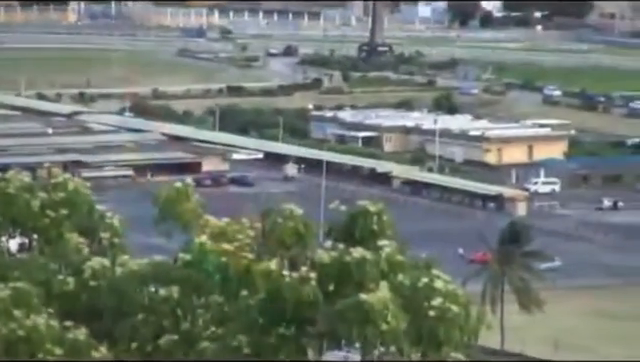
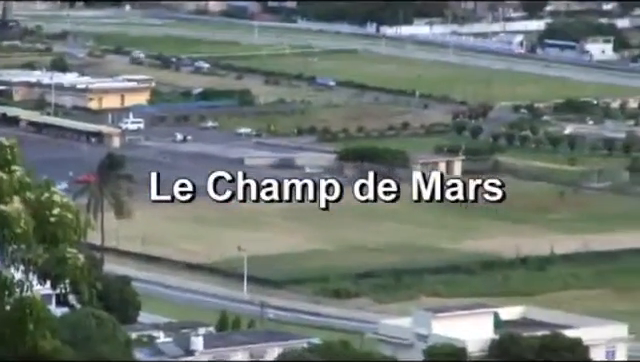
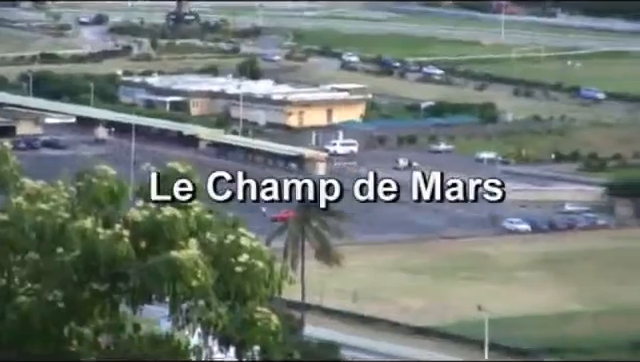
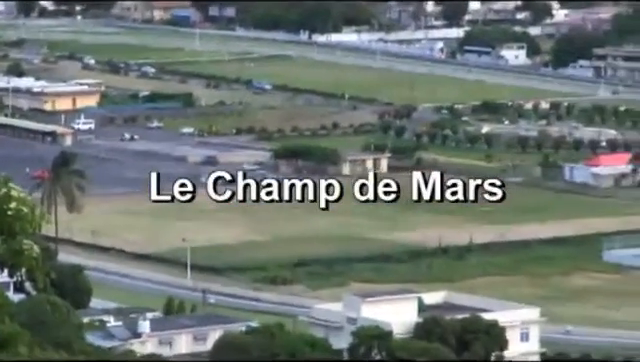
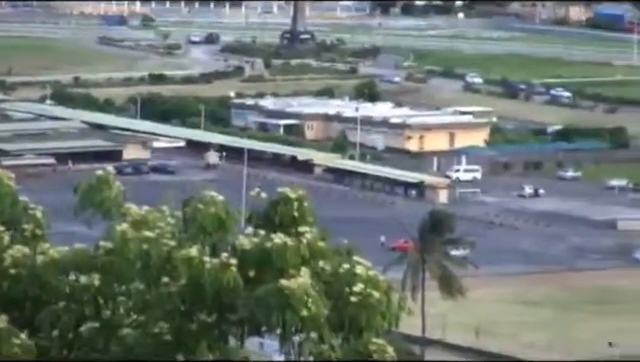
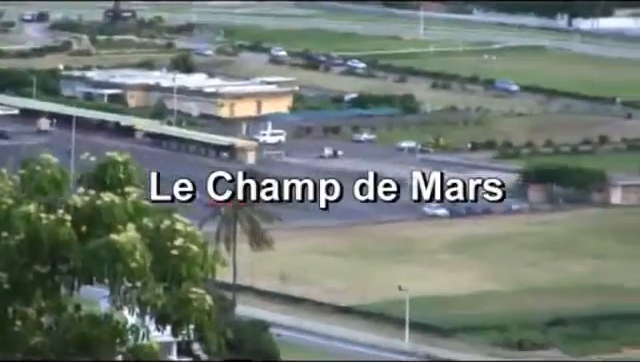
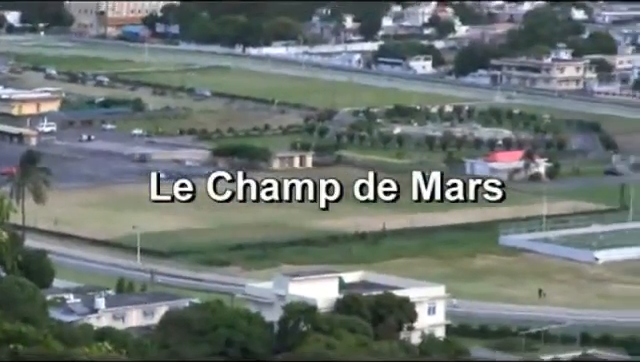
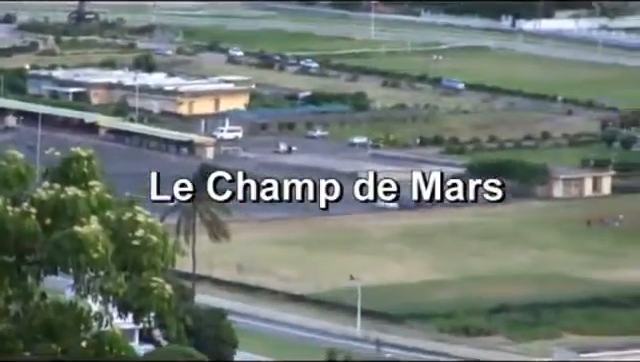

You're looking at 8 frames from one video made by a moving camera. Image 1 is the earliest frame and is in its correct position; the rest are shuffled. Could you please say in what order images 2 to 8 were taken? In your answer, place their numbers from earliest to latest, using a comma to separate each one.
5, 3, 6, 8, 2, 4, 7
